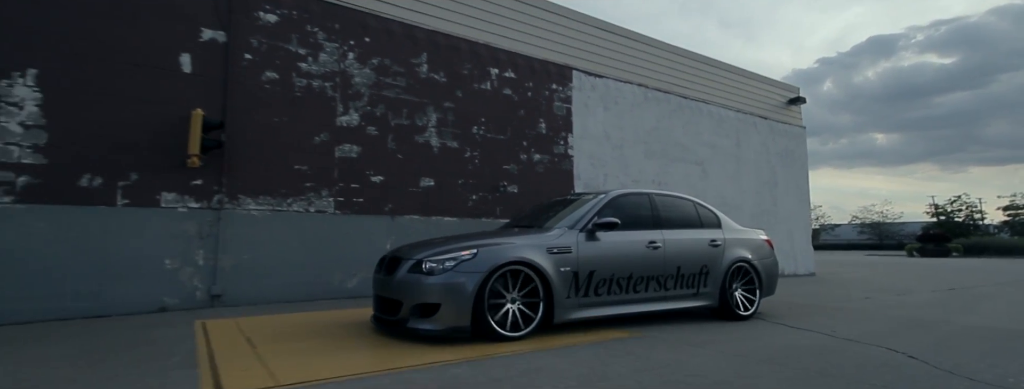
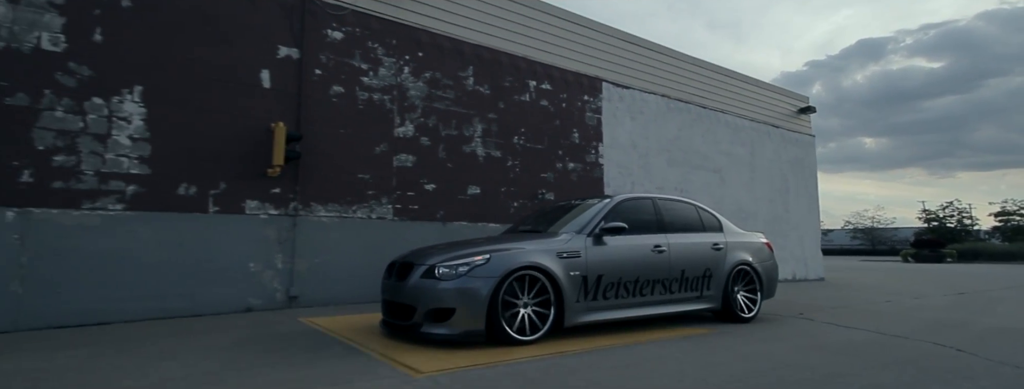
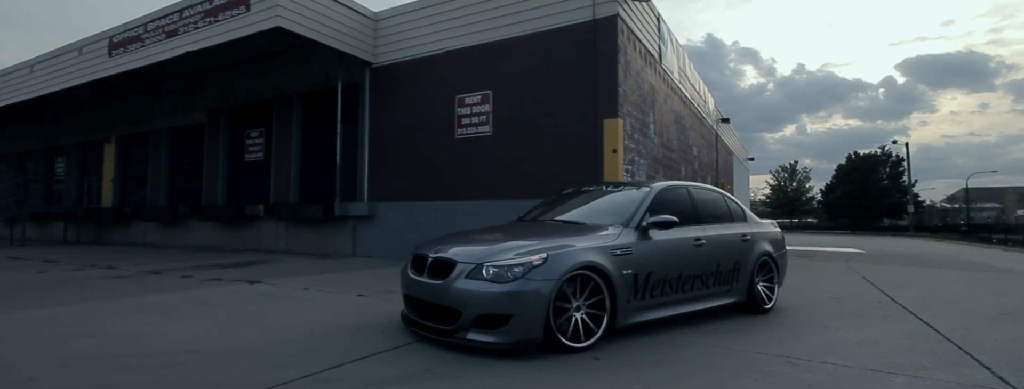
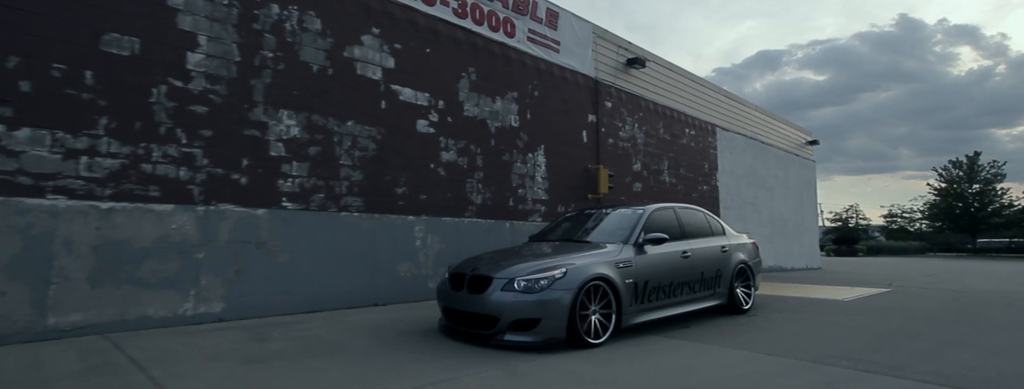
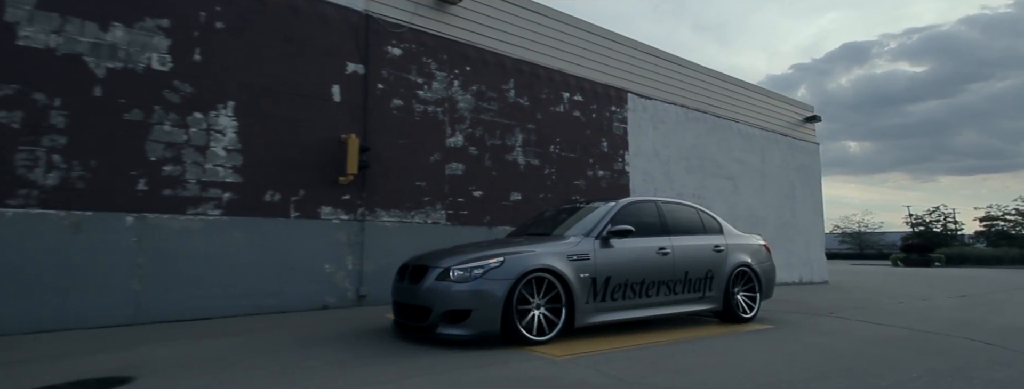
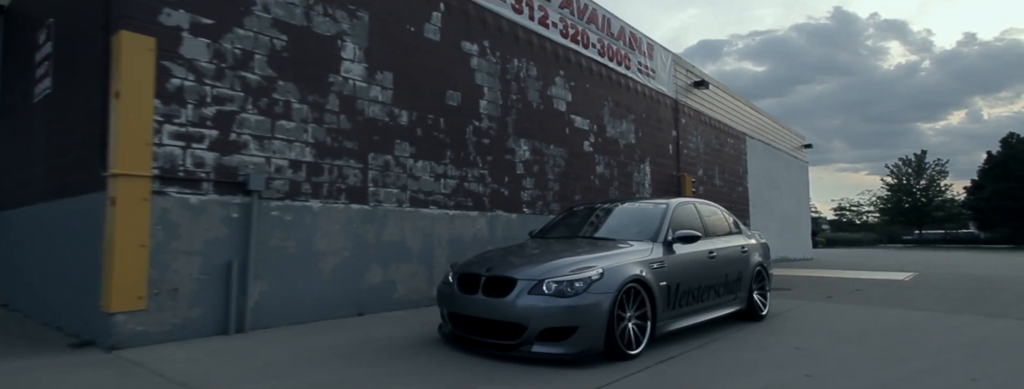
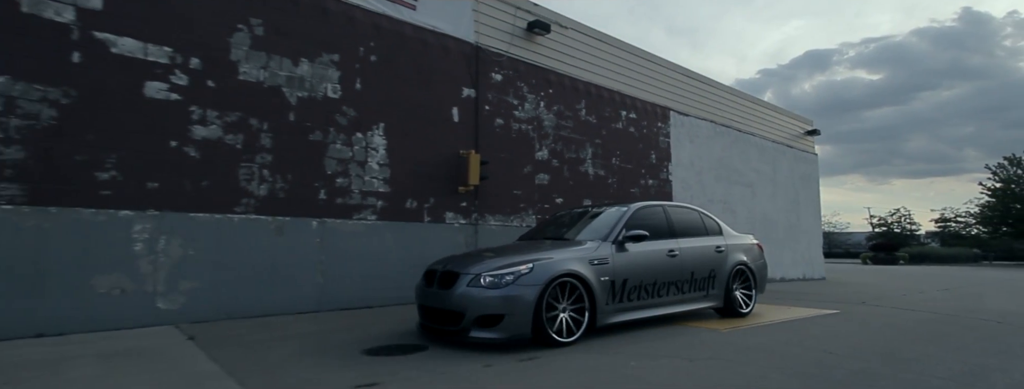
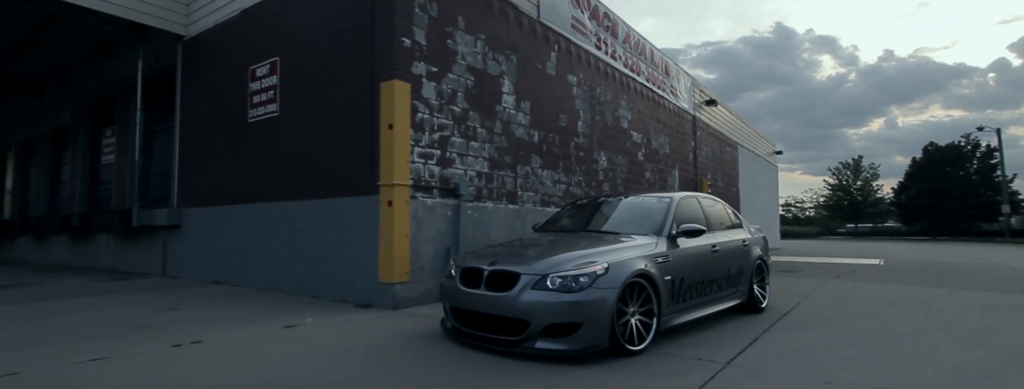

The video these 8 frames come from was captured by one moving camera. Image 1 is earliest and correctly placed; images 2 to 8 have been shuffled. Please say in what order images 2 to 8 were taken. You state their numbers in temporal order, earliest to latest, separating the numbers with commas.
2, 5, 7, 4, 6, 8, 3
